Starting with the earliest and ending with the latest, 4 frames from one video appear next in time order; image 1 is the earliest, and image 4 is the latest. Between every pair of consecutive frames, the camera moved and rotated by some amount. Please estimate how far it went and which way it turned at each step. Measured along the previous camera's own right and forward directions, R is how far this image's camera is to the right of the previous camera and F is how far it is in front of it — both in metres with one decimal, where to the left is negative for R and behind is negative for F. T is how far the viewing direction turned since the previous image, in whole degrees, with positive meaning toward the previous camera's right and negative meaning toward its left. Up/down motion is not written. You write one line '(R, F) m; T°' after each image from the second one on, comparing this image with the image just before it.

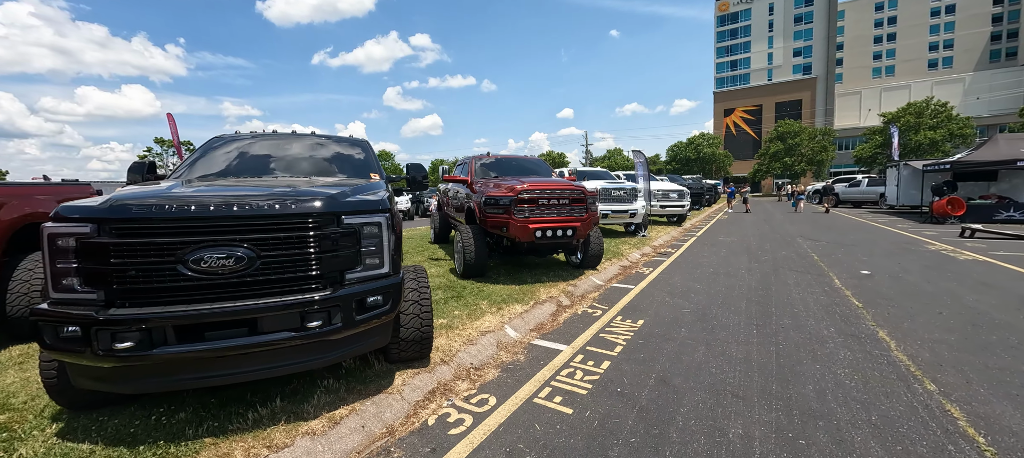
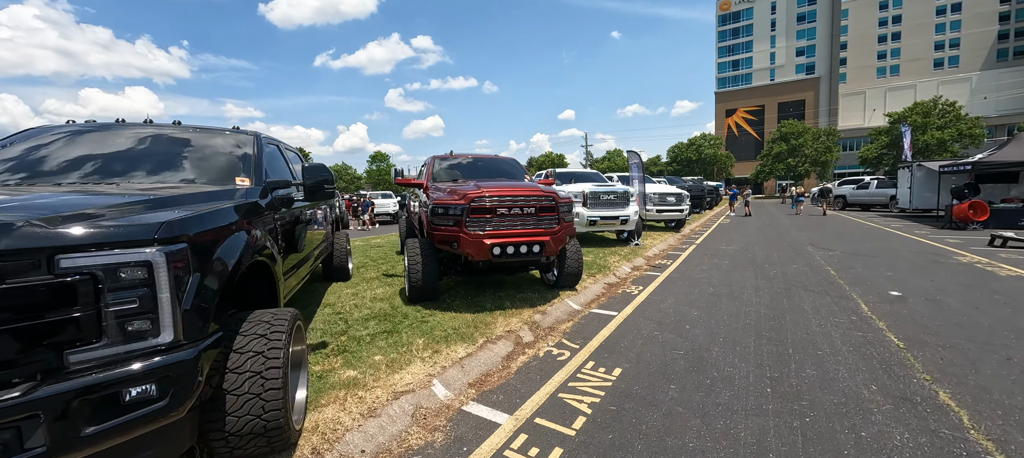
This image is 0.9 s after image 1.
(+0.5, +1.0) m; 0°
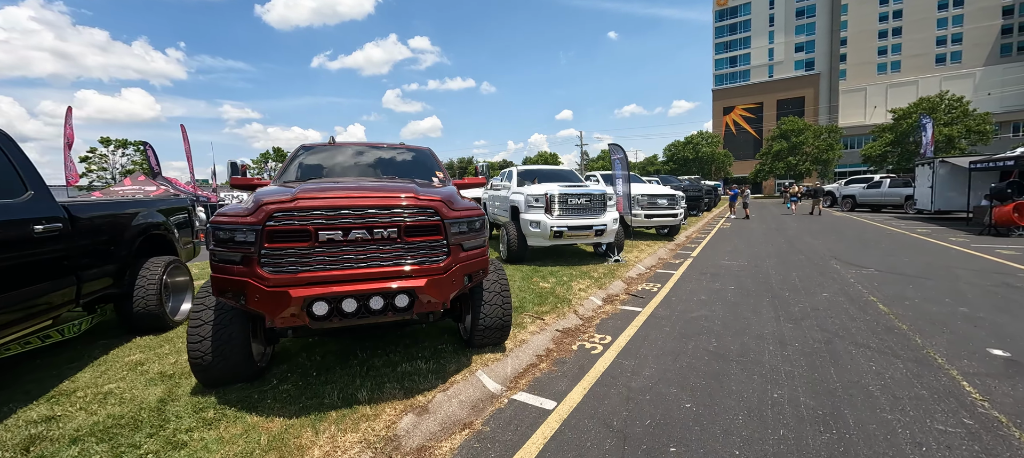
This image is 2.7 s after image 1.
(+0.9, +2.0) m; 0°
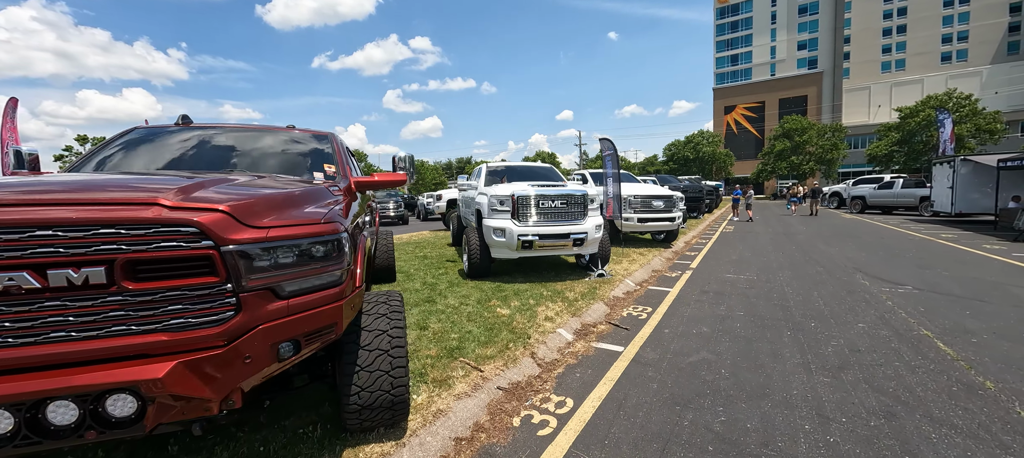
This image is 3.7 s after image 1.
(+0.6, +1.2) m; 0°
